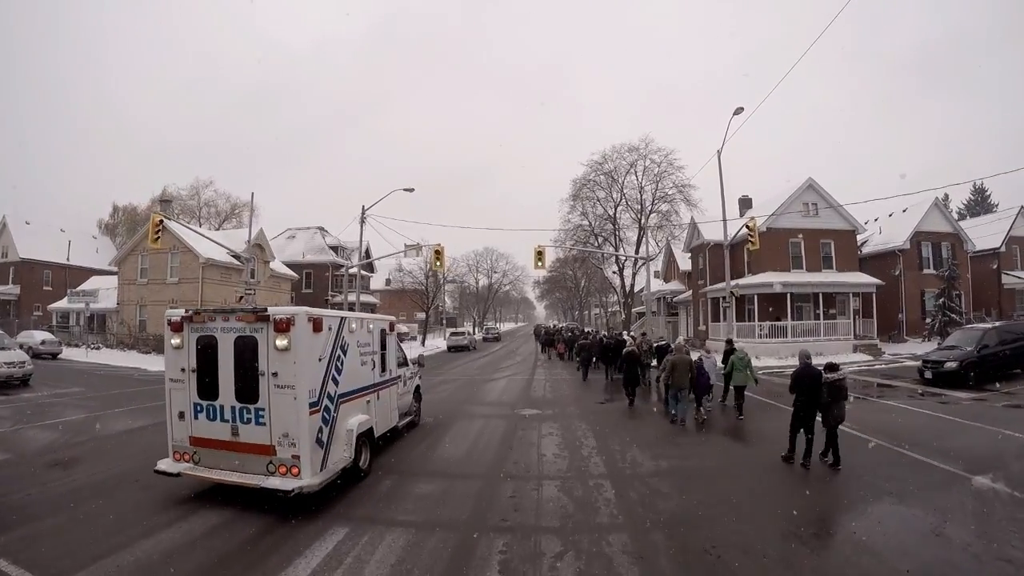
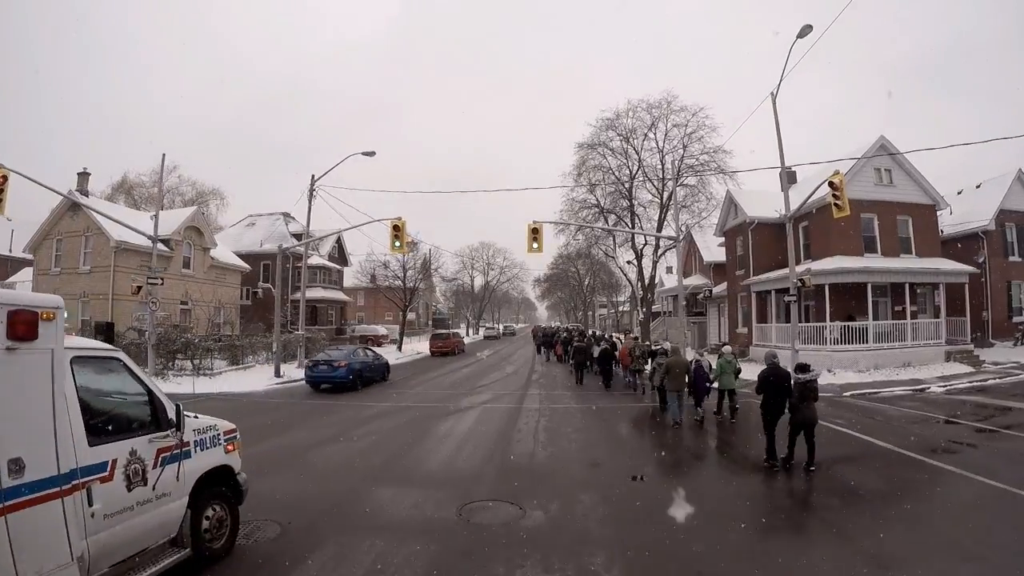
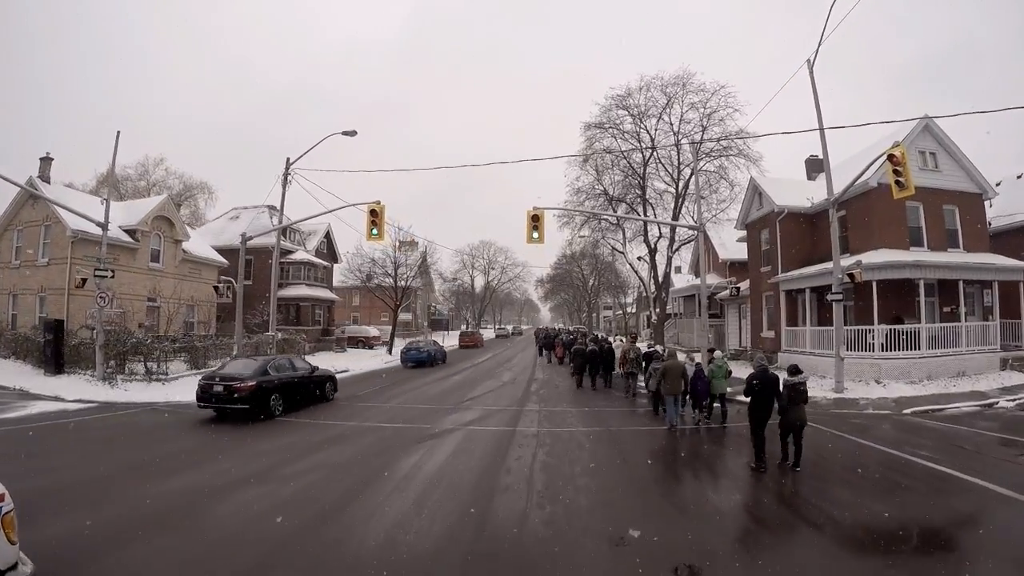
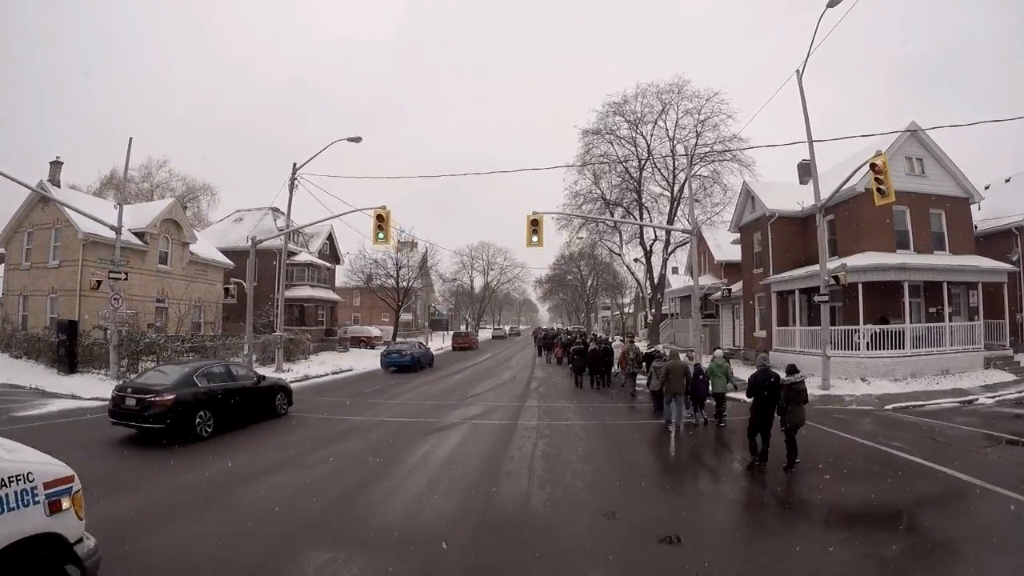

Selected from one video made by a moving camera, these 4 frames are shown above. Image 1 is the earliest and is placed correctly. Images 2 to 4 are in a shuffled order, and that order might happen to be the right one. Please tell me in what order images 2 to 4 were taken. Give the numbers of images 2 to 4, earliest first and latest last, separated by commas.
2, 4, 3
